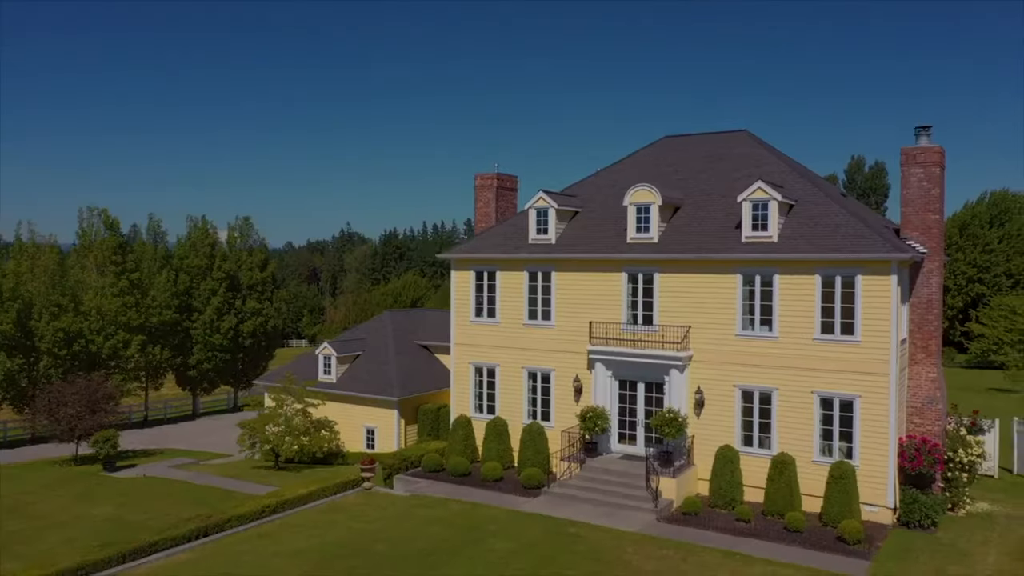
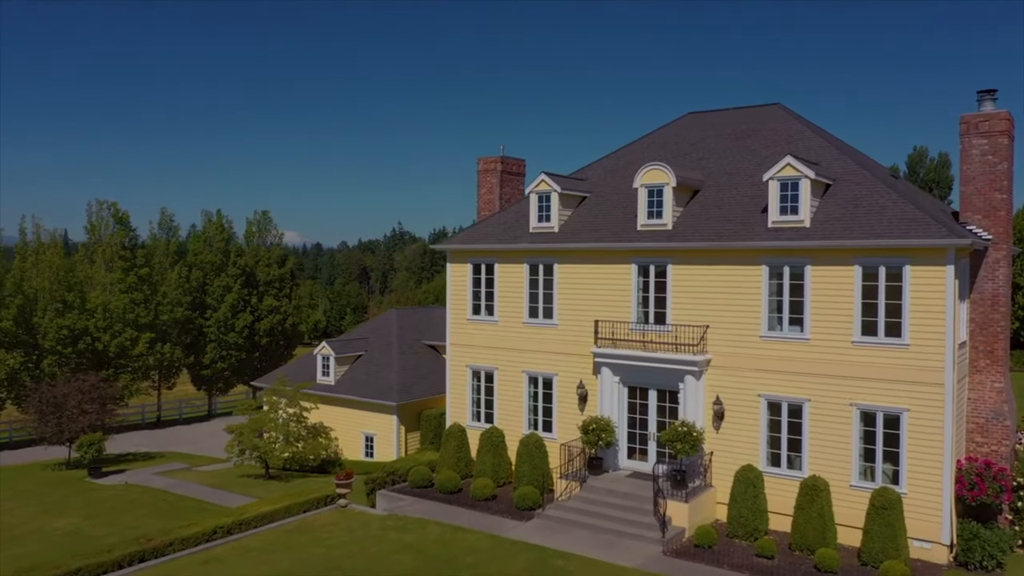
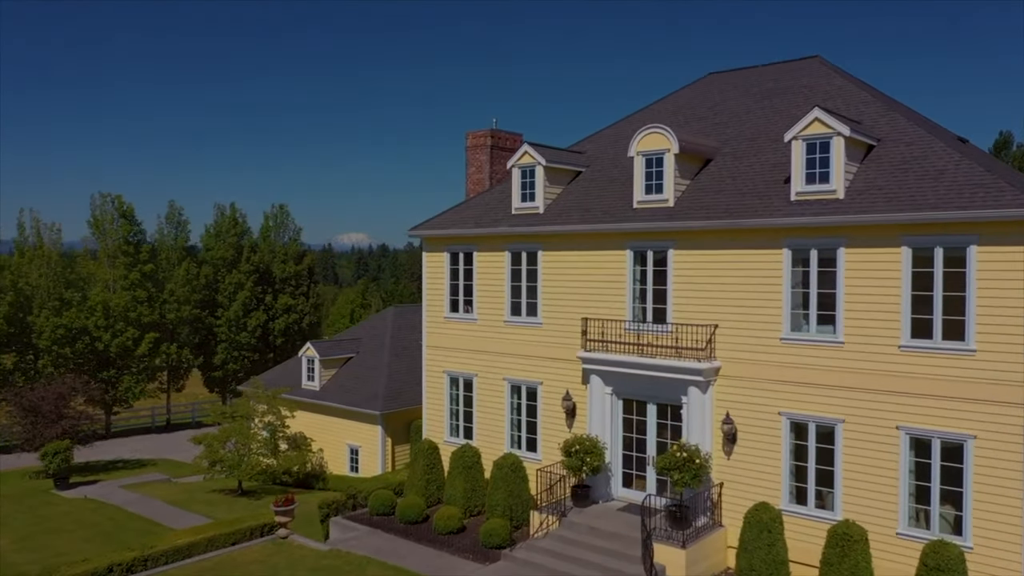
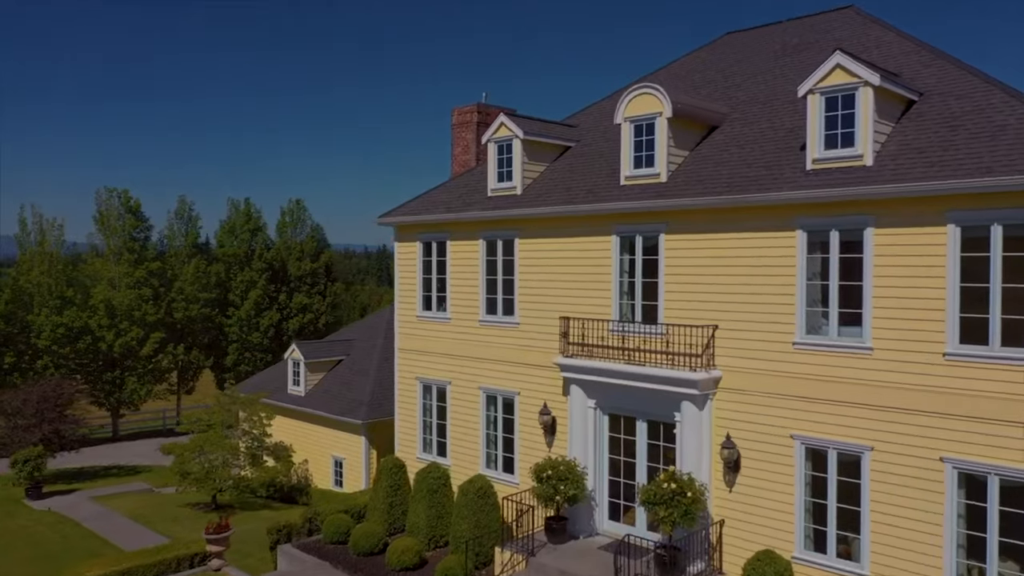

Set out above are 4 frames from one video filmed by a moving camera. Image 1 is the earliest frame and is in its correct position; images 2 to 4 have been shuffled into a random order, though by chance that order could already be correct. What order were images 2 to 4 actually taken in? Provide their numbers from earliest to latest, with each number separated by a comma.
2, 3, 4
